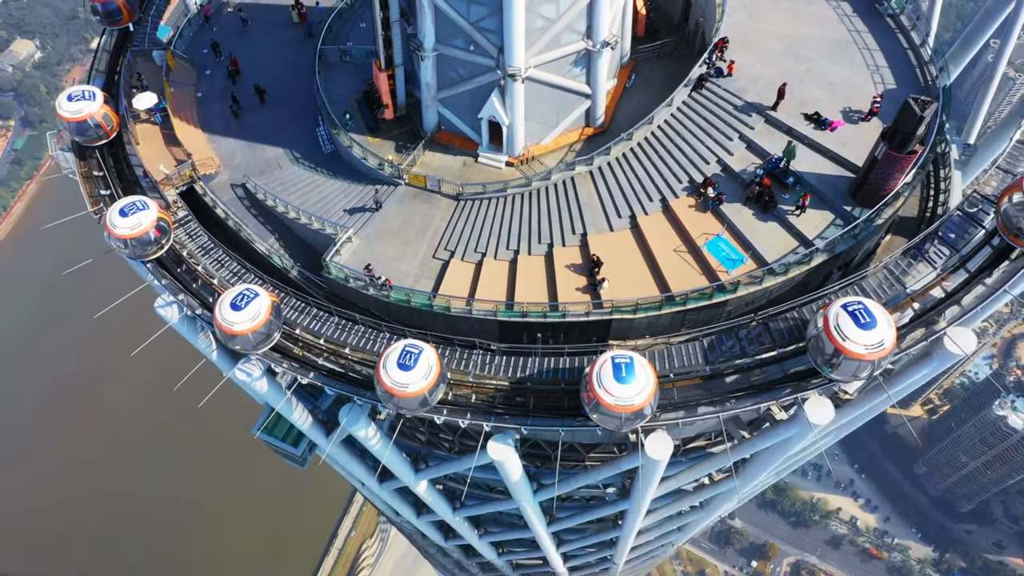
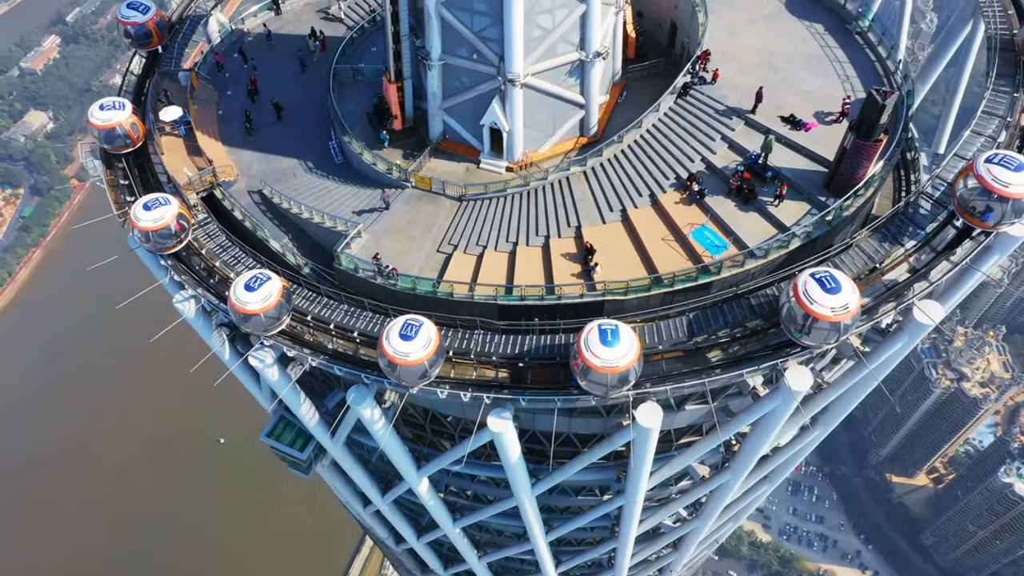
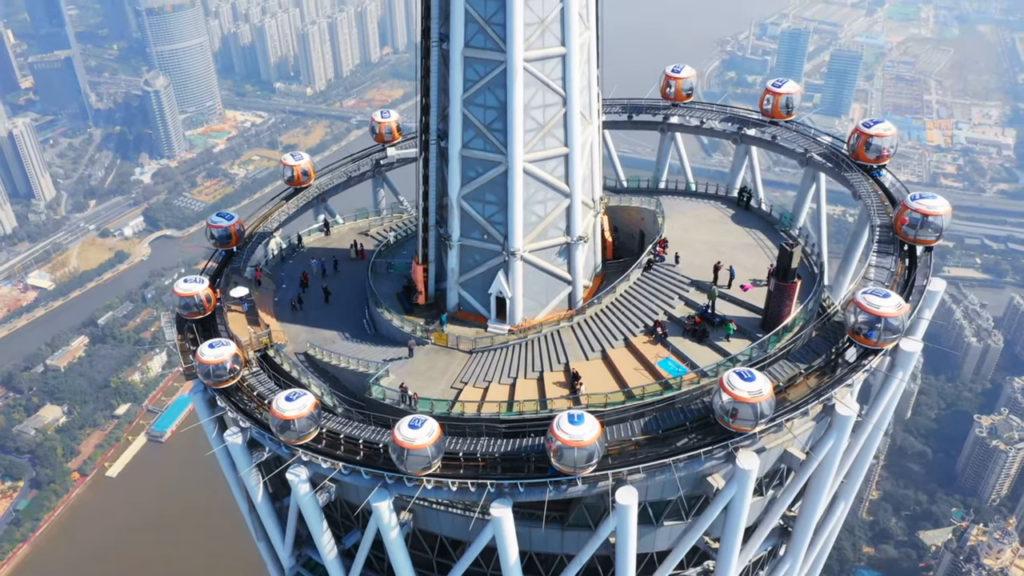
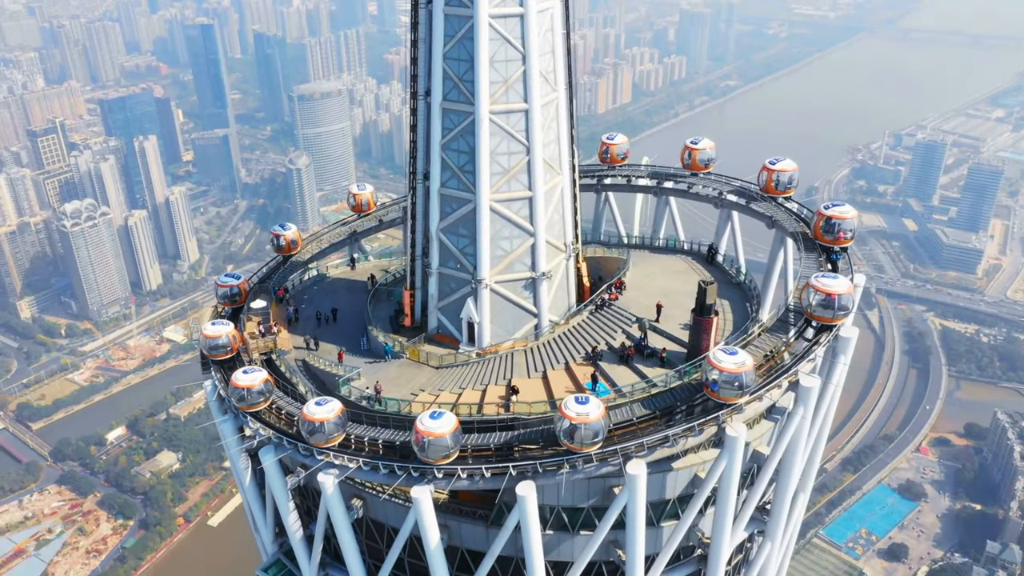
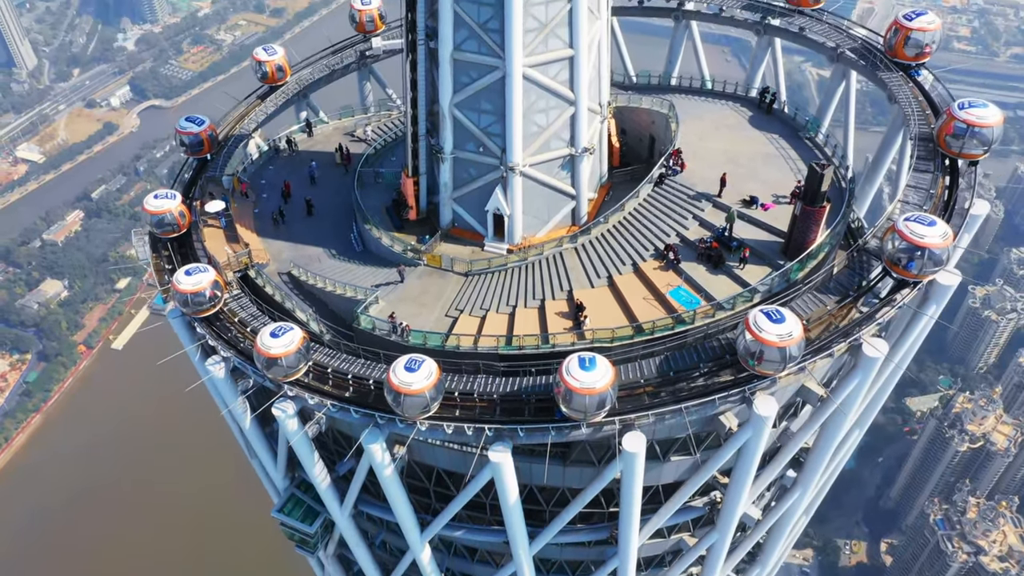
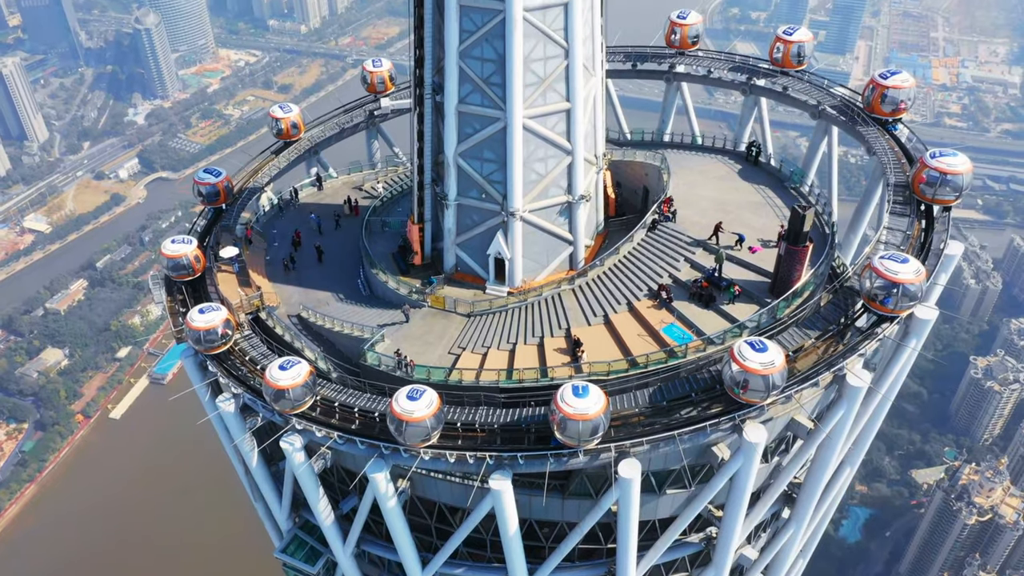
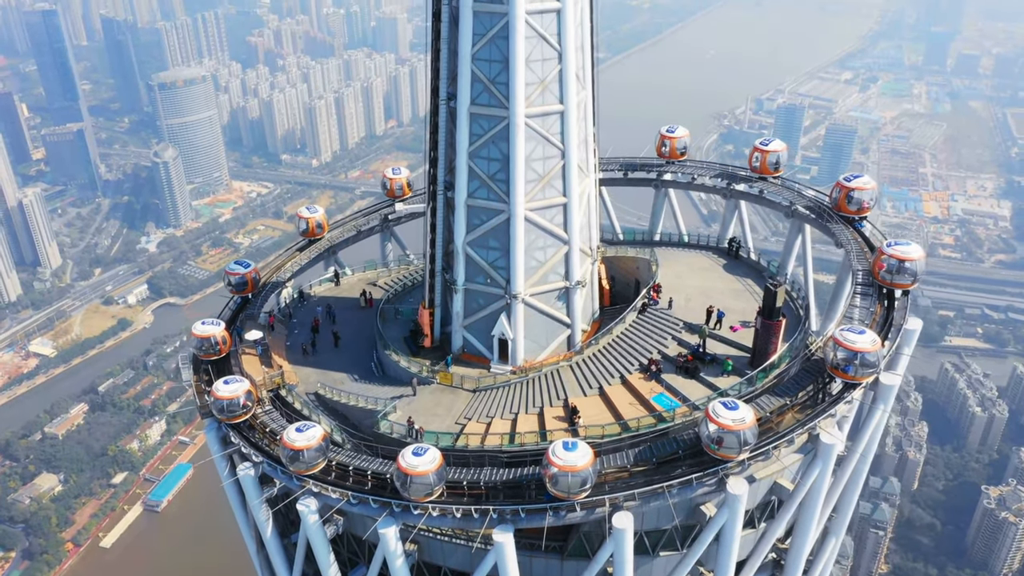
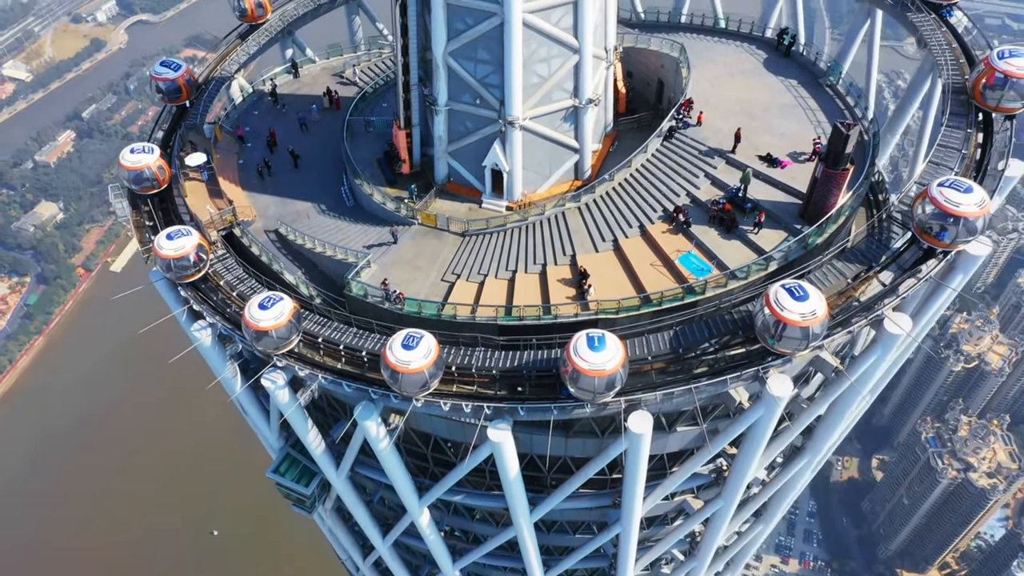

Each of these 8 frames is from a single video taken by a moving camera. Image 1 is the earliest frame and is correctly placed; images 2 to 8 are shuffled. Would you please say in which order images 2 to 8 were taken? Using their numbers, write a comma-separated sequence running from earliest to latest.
2, 8, 5, 6, 3, 7, 4
